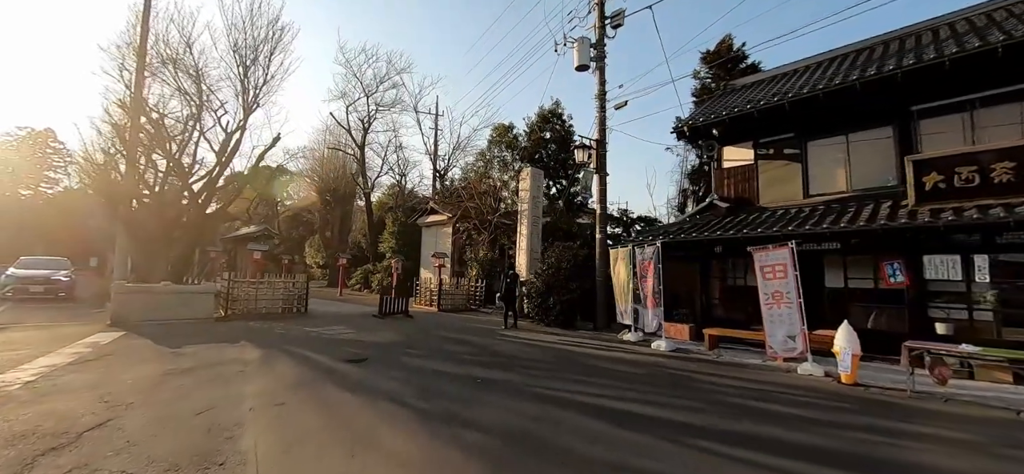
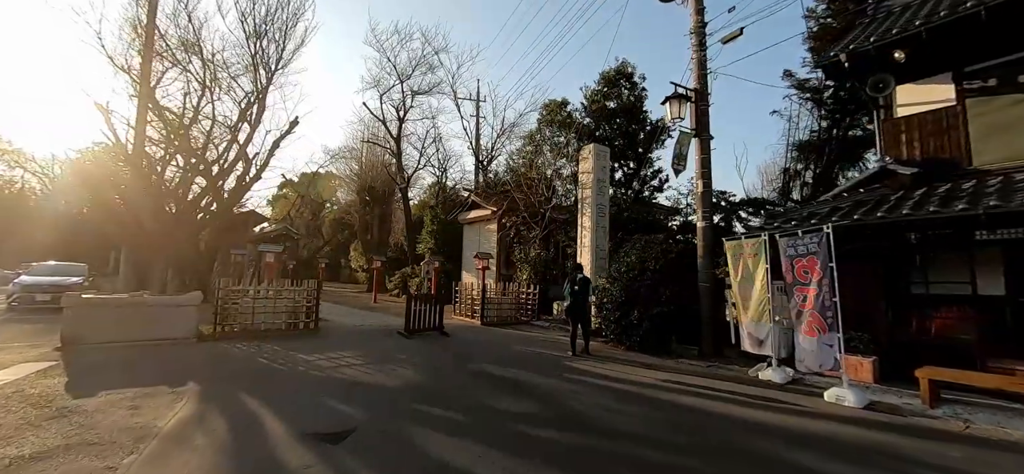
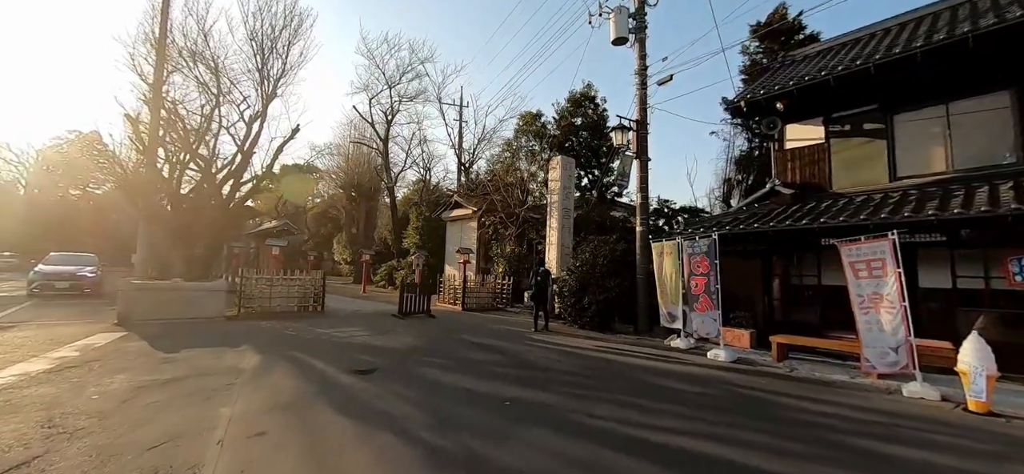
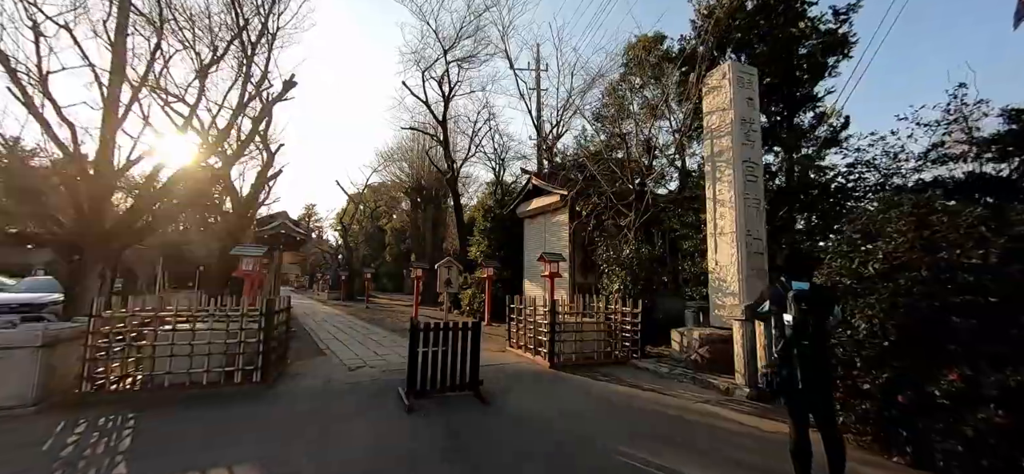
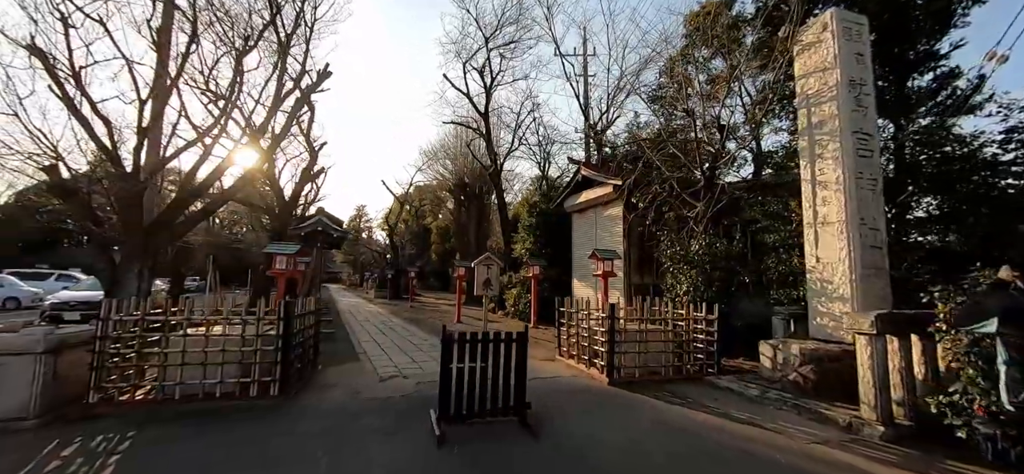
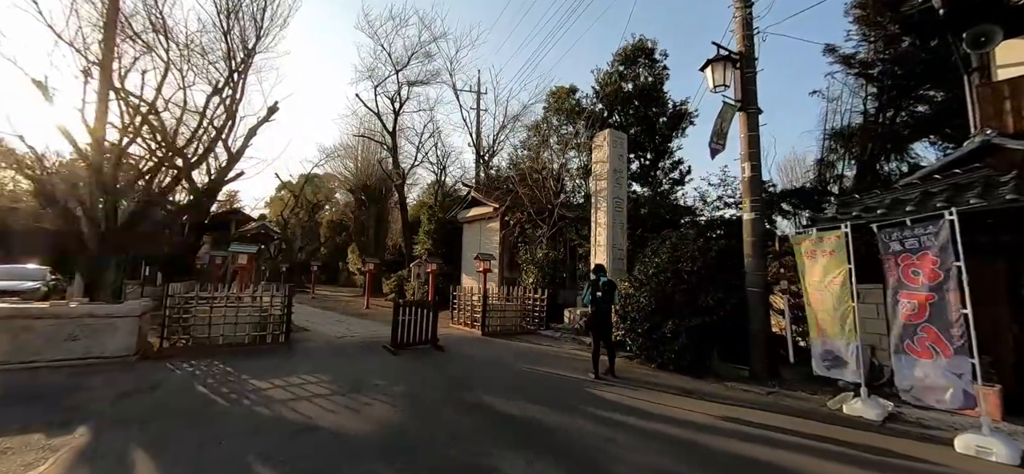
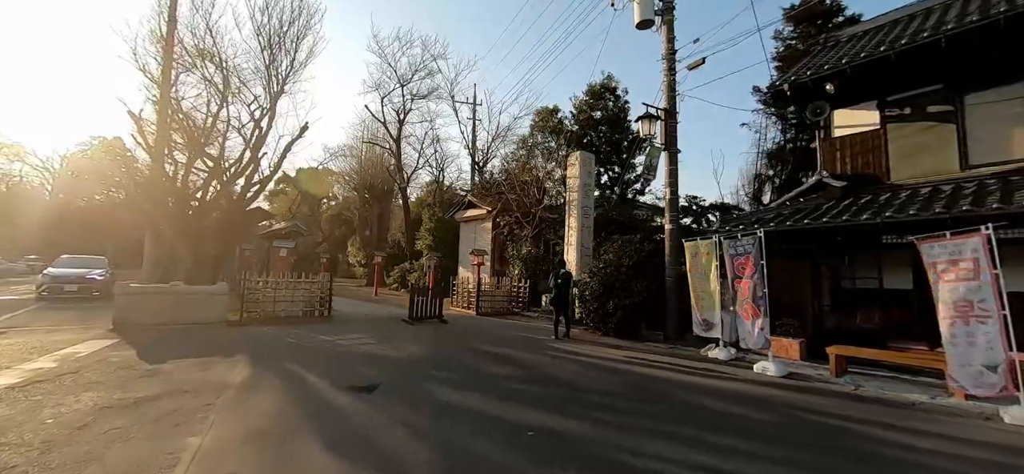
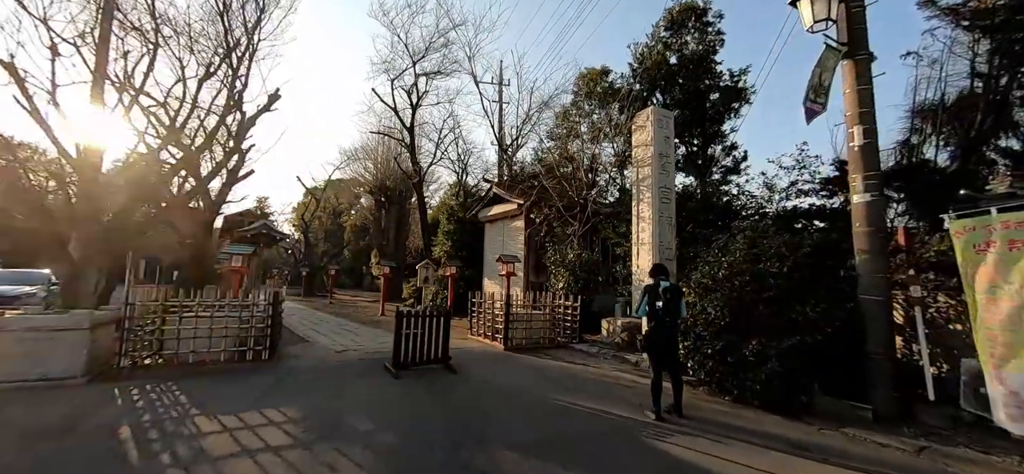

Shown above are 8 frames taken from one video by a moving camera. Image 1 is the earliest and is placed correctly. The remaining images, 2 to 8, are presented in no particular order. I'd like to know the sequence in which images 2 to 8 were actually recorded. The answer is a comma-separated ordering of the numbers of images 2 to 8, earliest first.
3, 7, 2, 6, 8, 4, 5
